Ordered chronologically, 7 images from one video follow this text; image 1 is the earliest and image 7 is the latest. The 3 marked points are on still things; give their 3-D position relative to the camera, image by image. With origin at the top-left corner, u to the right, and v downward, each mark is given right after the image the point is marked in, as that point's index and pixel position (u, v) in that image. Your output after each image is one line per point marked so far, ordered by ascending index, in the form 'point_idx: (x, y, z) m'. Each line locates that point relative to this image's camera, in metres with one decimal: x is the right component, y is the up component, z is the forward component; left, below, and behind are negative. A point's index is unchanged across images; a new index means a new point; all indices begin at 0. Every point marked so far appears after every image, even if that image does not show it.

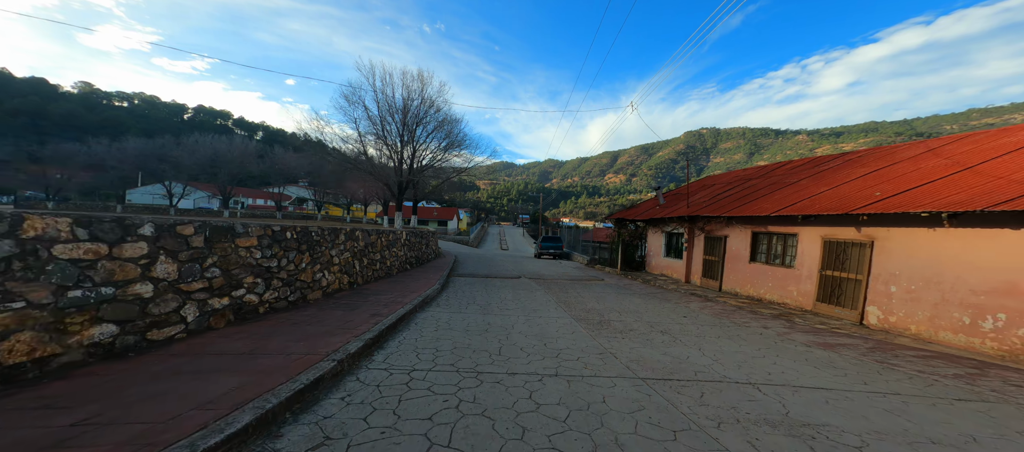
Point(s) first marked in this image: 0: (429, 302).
0: (-1.8, -1.7, +7.2) m
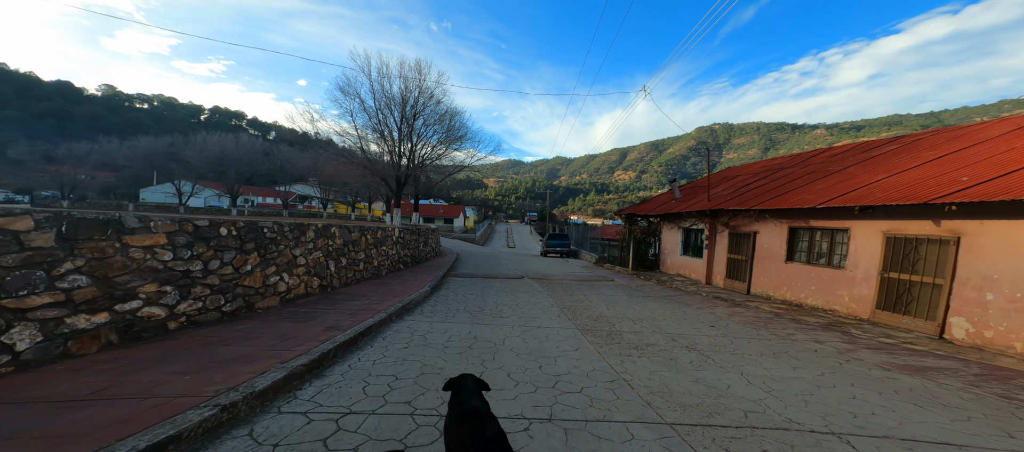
0: (-1.9, -1.6, +6.3) m
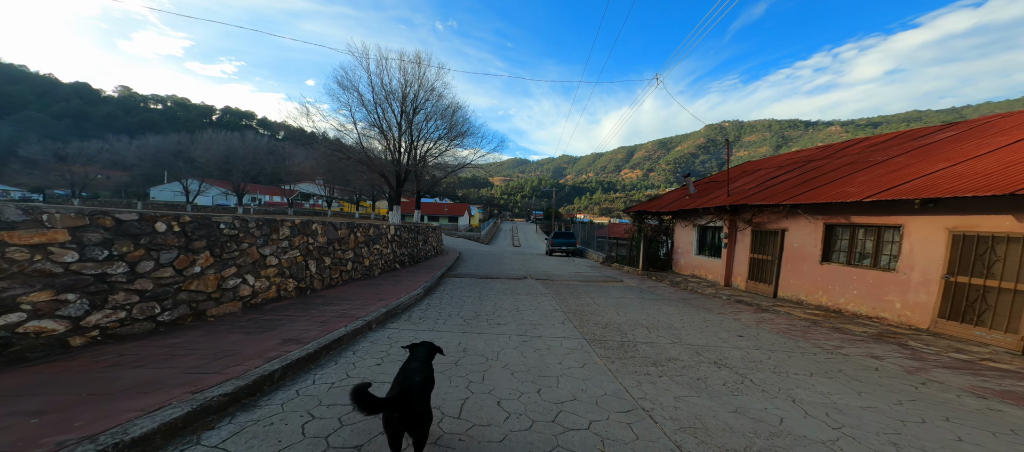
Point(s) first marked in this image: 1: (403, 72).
0: (-1.9, -1.5, +5.6) m
1: (-6.0, +8.4, +18.4) m
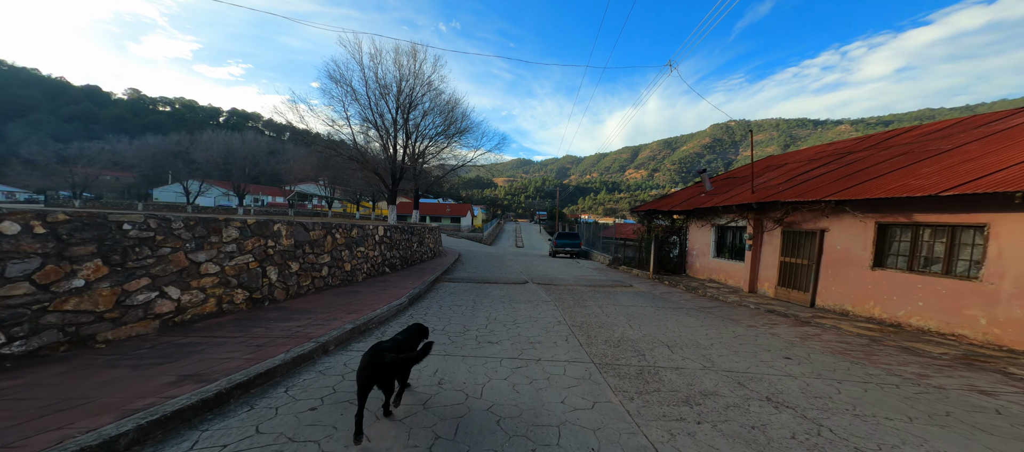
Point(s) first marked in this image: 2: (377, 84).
0: (-2.0, -1.5, +4.7) m
1: (-5.9, +8.4, +17.5) m
2: (-7.2, +7.6, +17.8) m
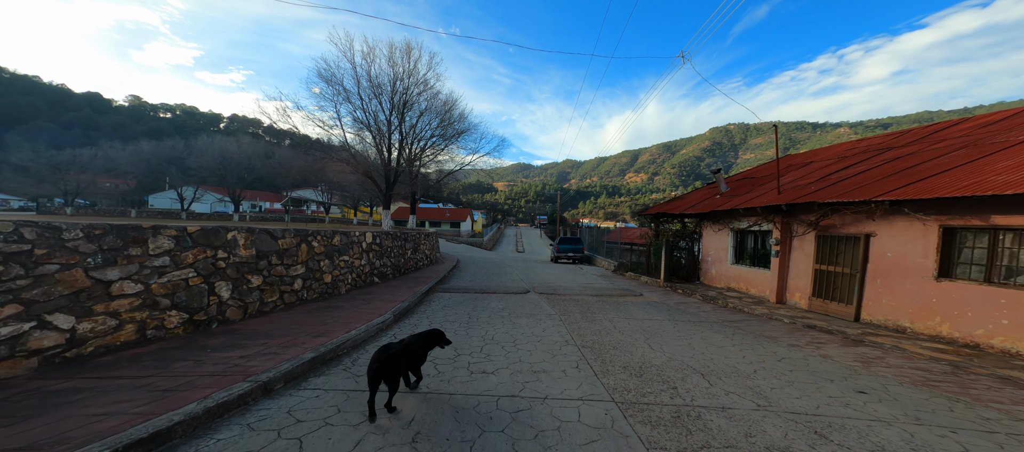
0: (-2.0, -1.5, +3.8) m
1: (-5.9, +8.1, +16.8) m
2: (-7.2, +7.3, +17.1) m
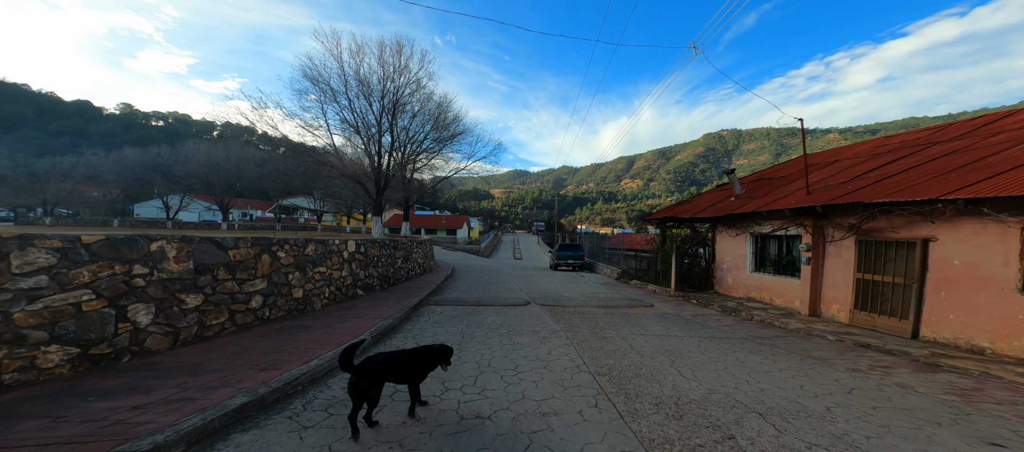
0: (-2.0, -1.6, +2.9) m
1: (-6.1, +7.7, +16.0) m
2: (-7.4, +6.9, +16.2) m
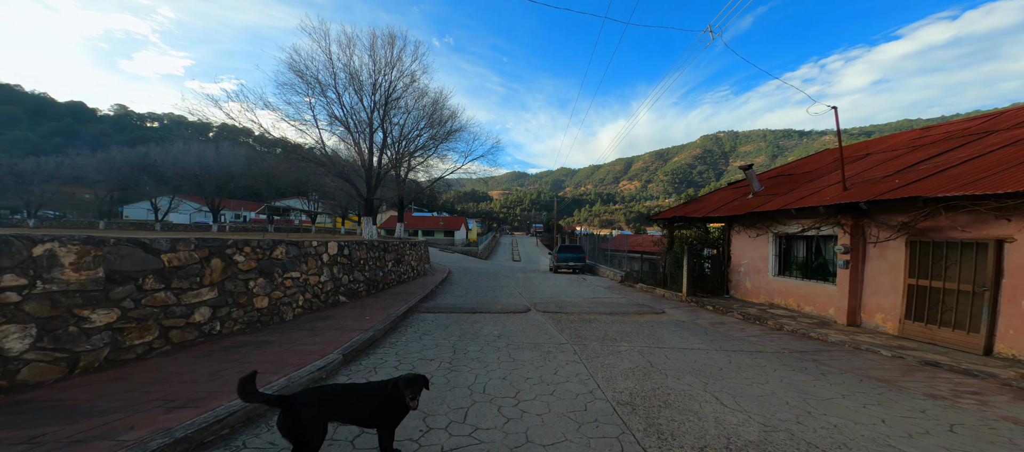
0: (-1.9, -1.5, +2.0) m
1: (-6.2, +7.7, +15.2) m
2: (-7.5, +6.9, +15.4) m
